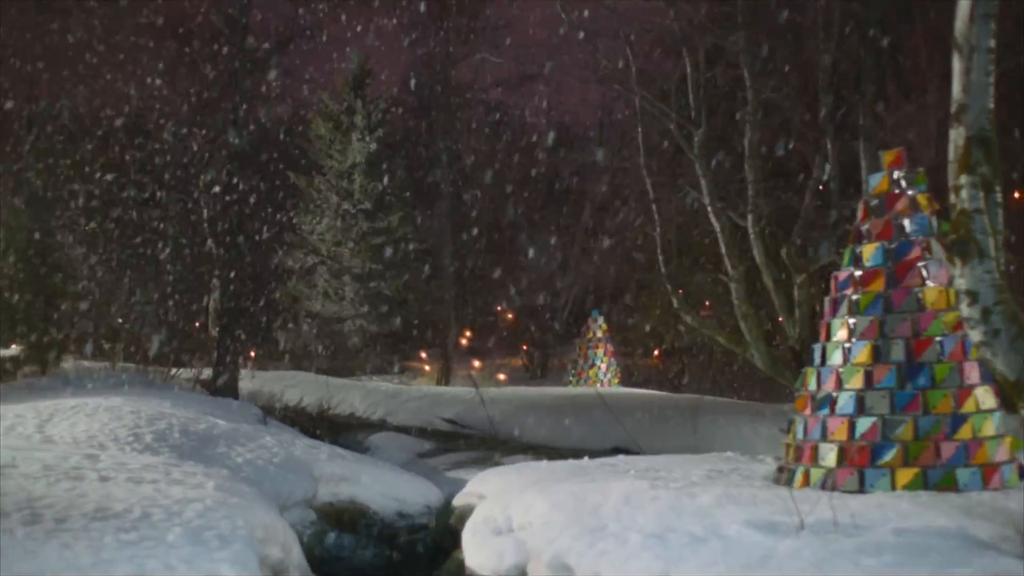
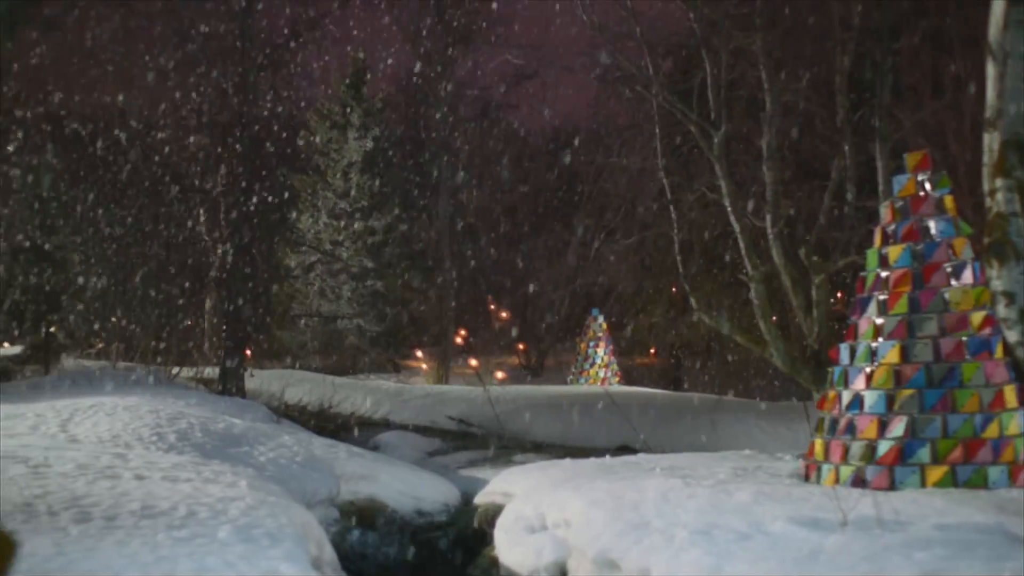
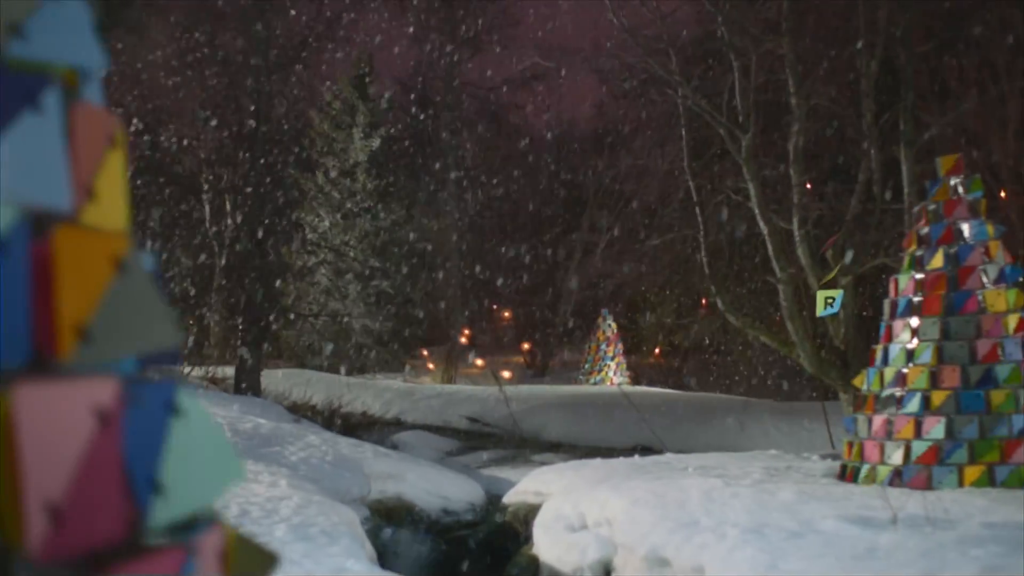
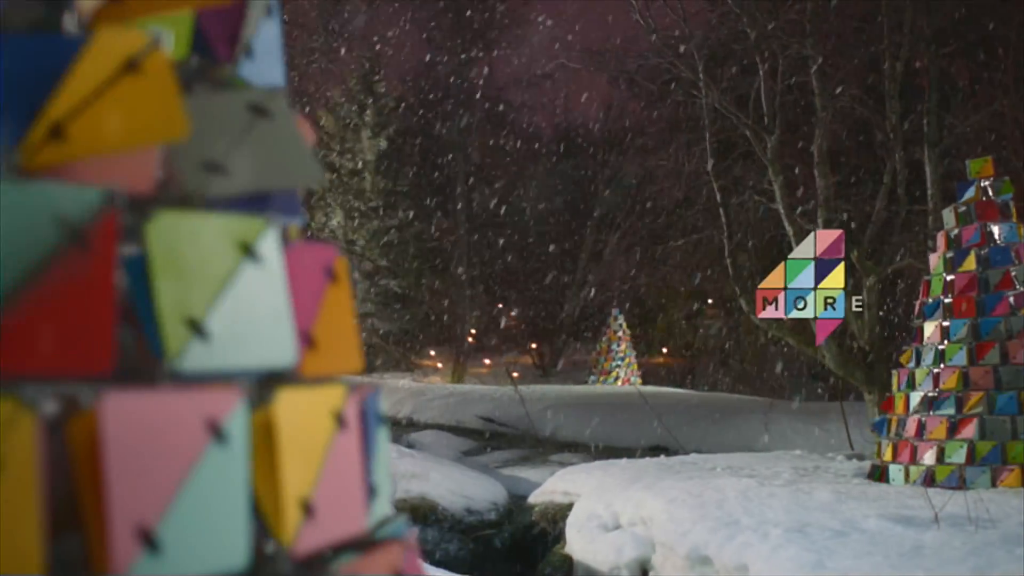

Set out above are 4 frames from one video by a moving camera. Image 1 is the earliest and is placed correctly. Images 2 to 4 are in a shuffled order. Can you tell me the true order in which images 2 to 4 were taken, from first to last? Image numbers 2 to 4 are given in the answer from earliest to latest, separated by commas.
2, 3, 4
